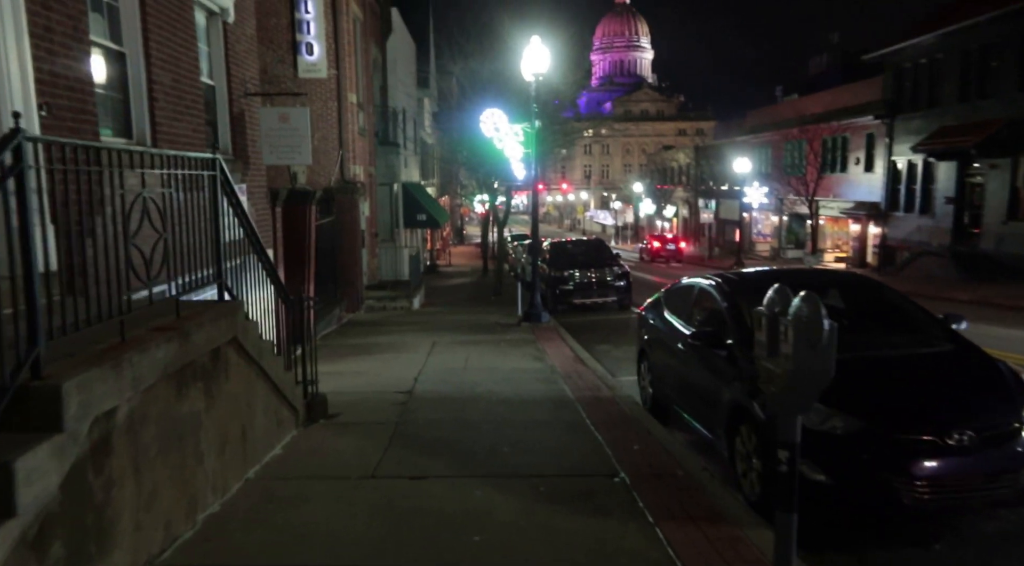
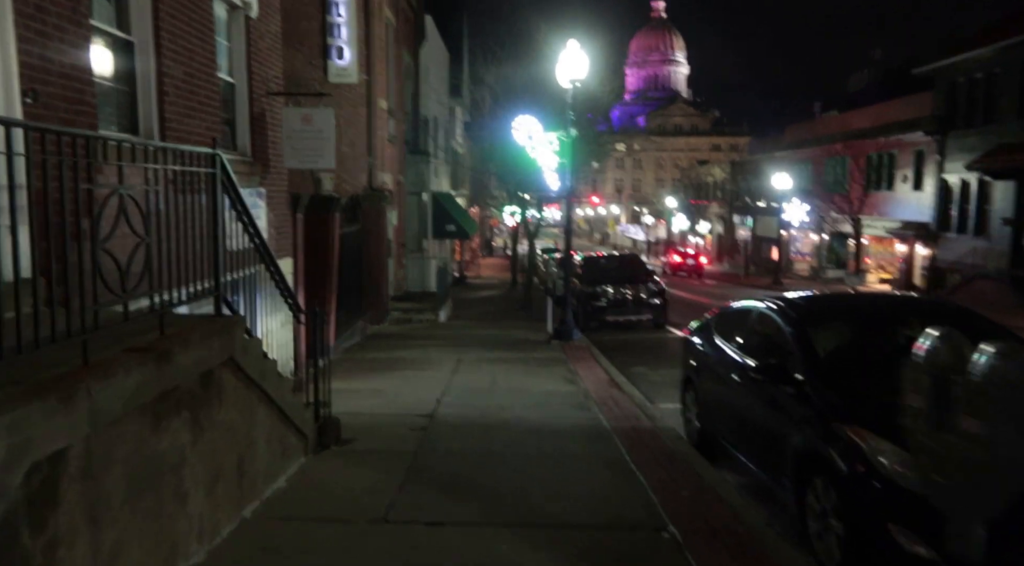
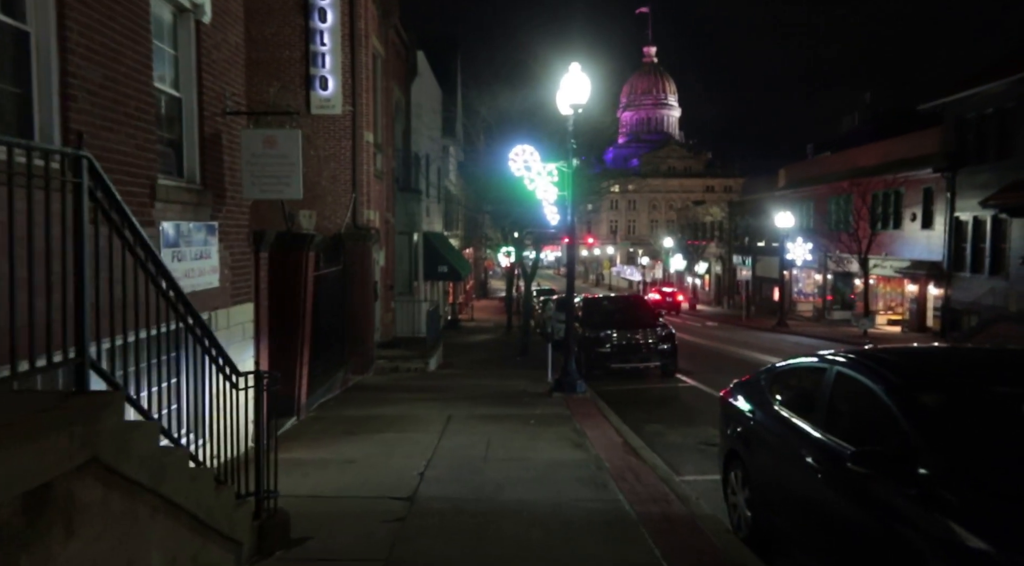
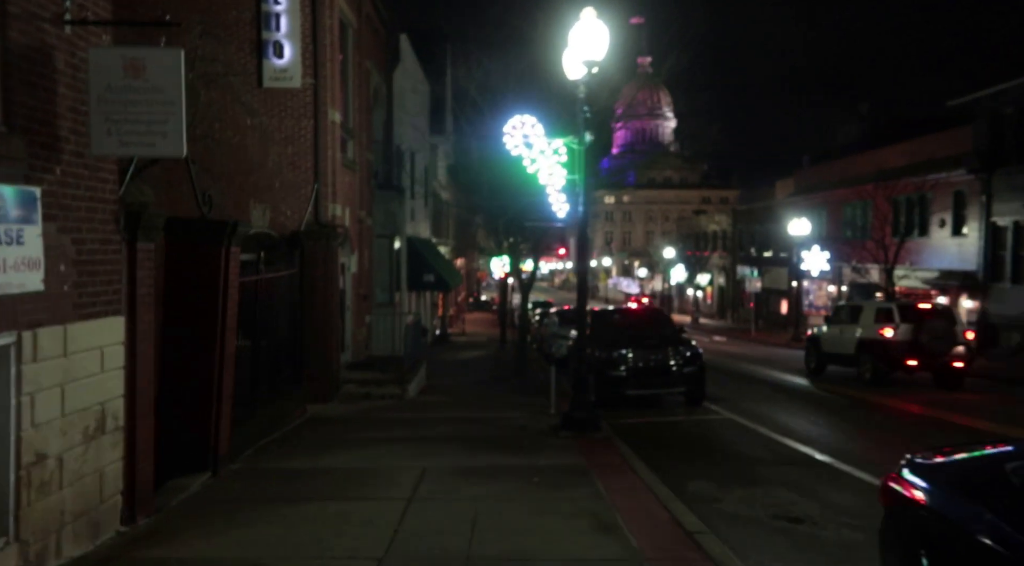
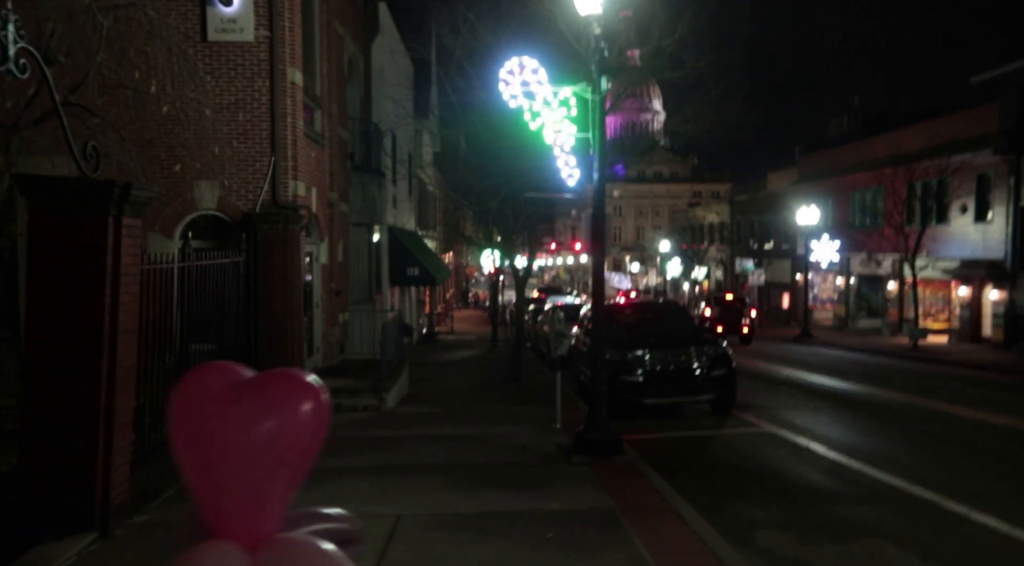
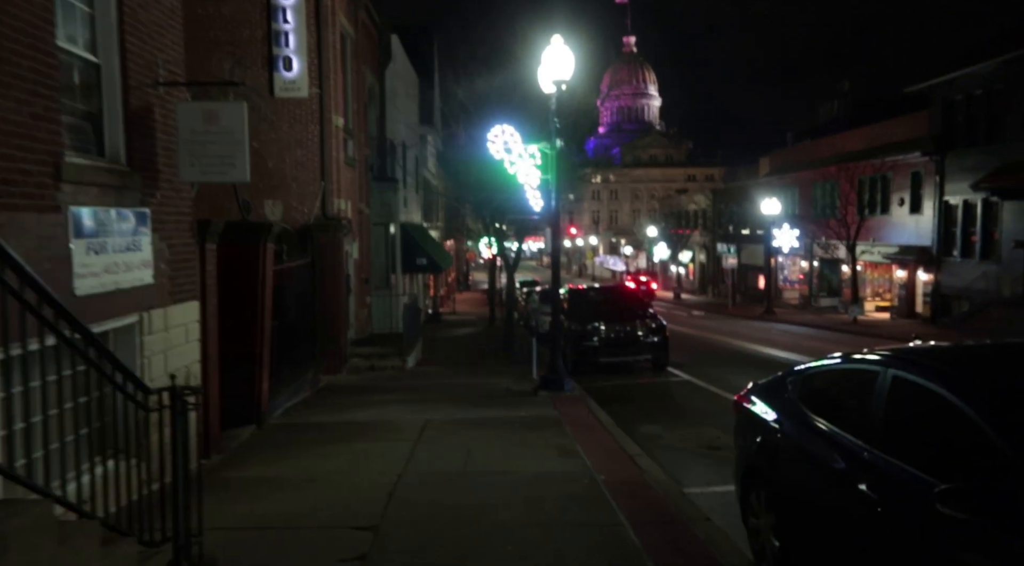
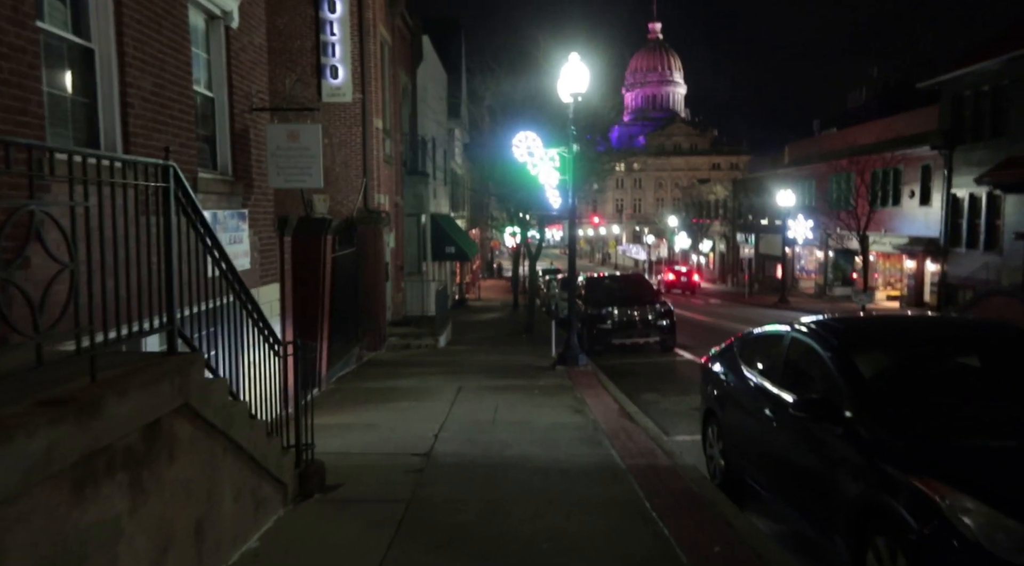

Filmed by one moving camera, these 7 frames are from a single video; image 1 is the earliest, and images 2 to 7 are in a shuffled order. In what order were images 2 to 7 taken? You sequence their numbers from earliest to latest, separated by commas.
2, 7, 3, 6, 4, 5
